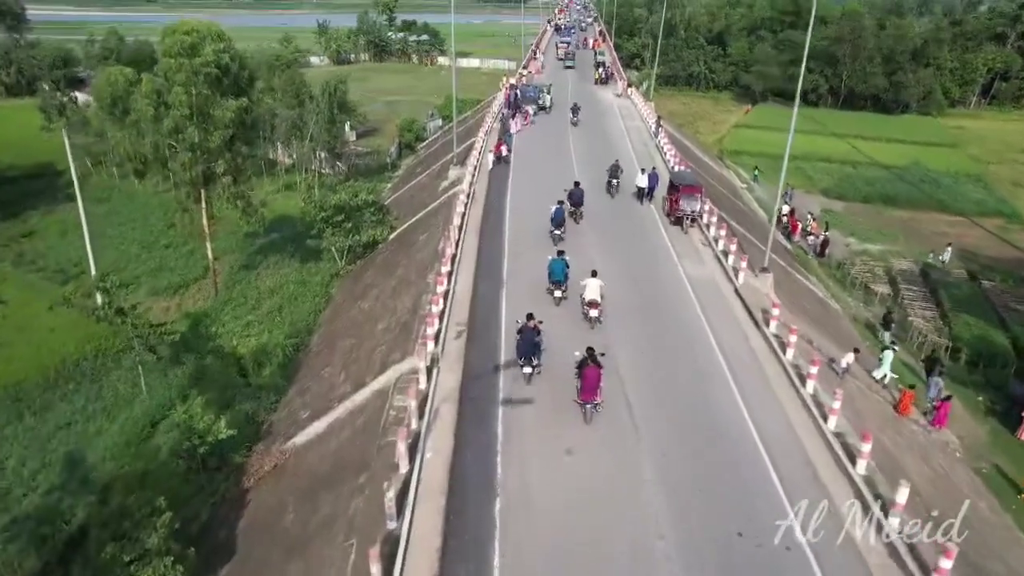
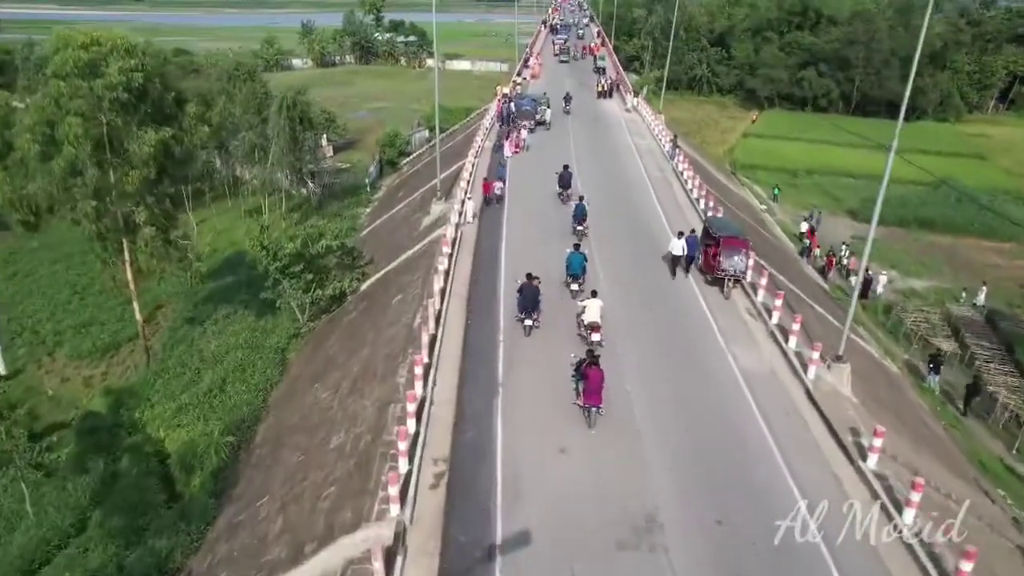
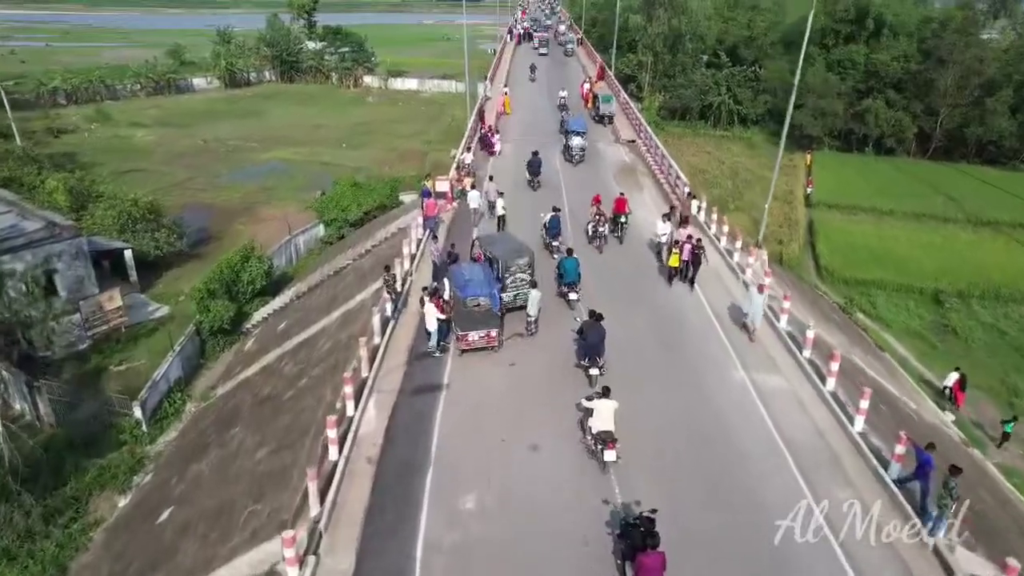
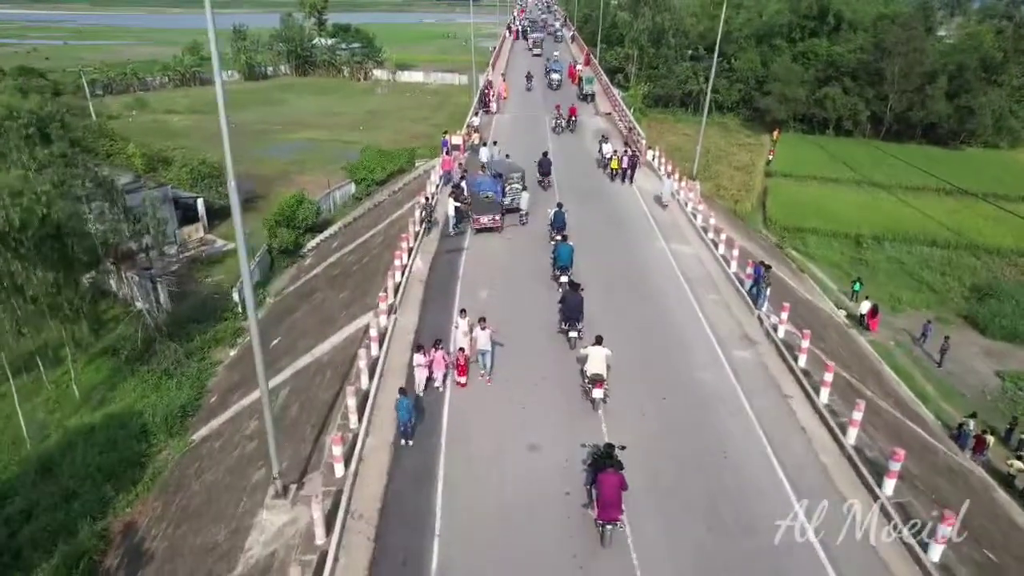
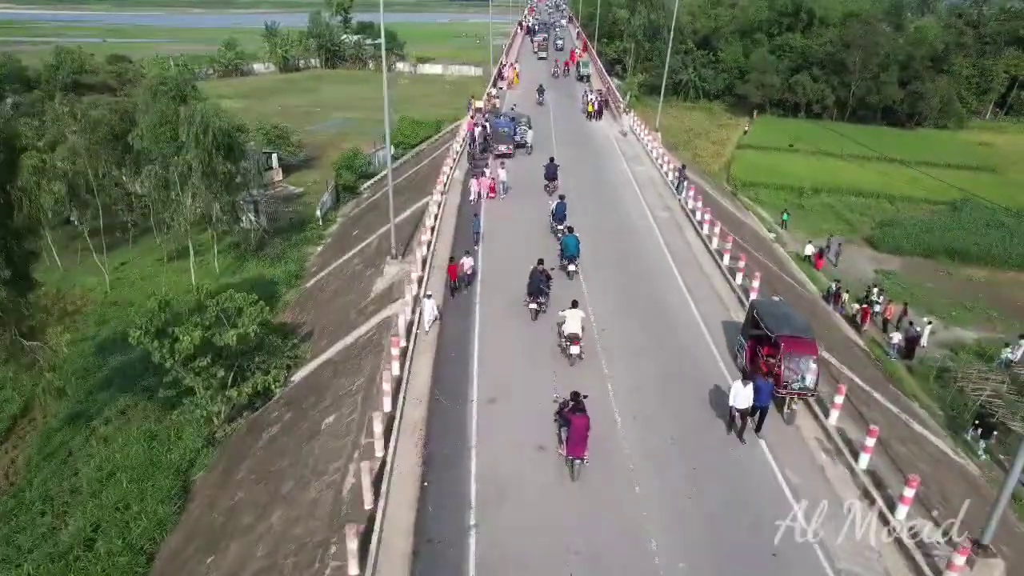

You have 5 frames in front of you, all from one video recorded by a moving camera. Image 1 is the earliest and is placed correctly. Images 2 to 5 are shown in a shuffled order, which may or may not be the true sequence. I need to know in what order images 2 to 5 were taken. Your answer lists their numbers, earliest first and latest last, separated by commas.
2, 5, 4, 3
